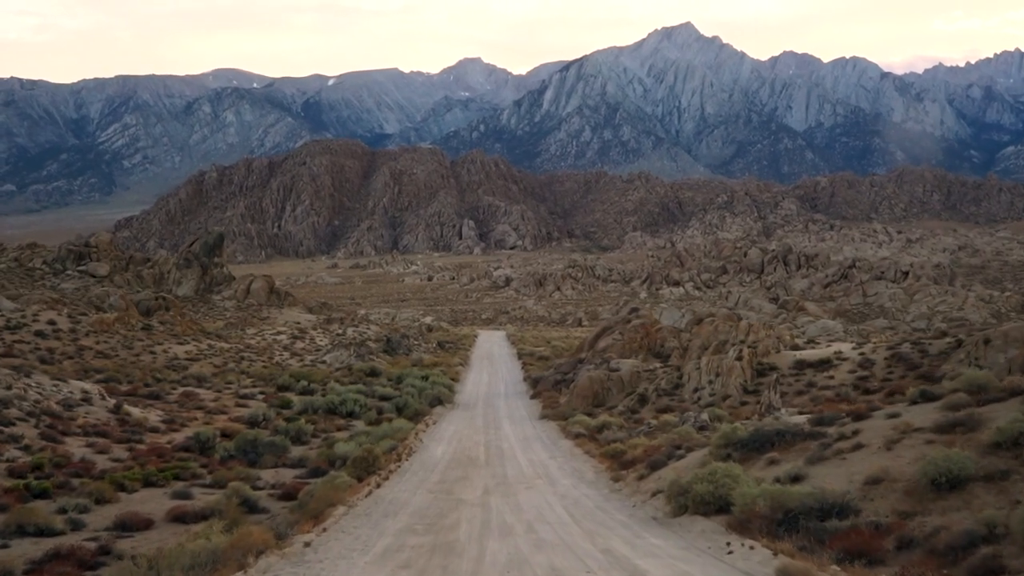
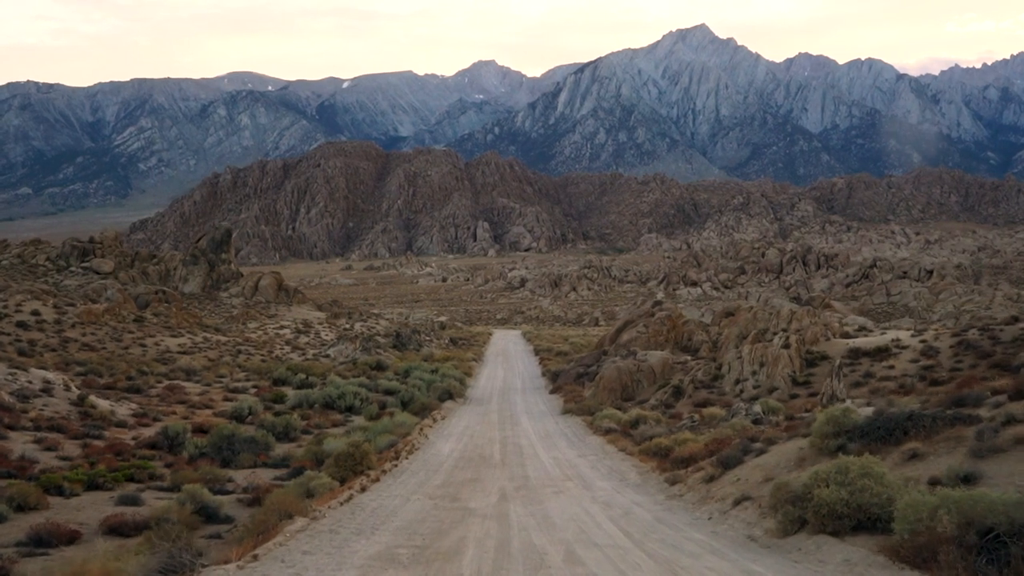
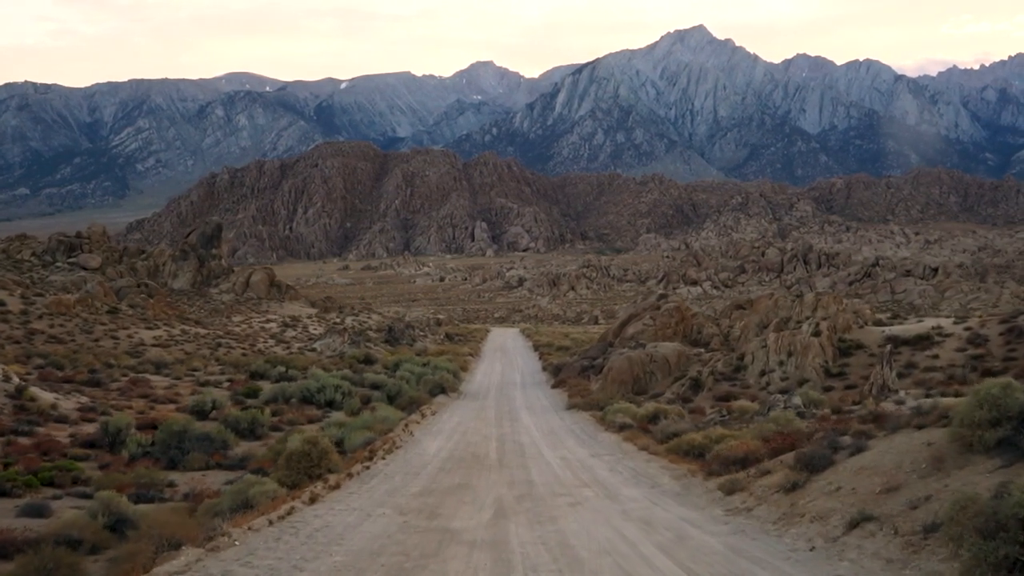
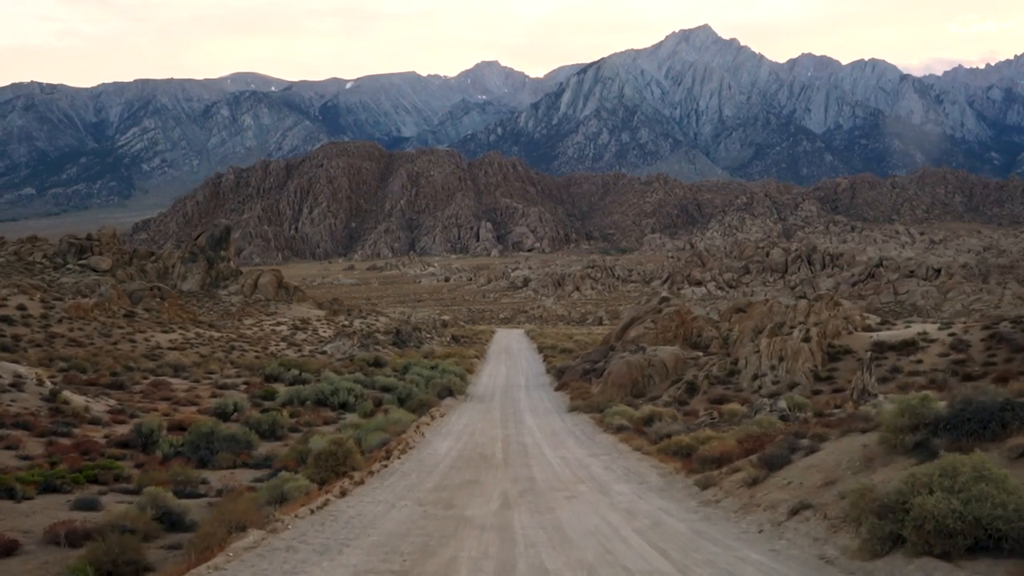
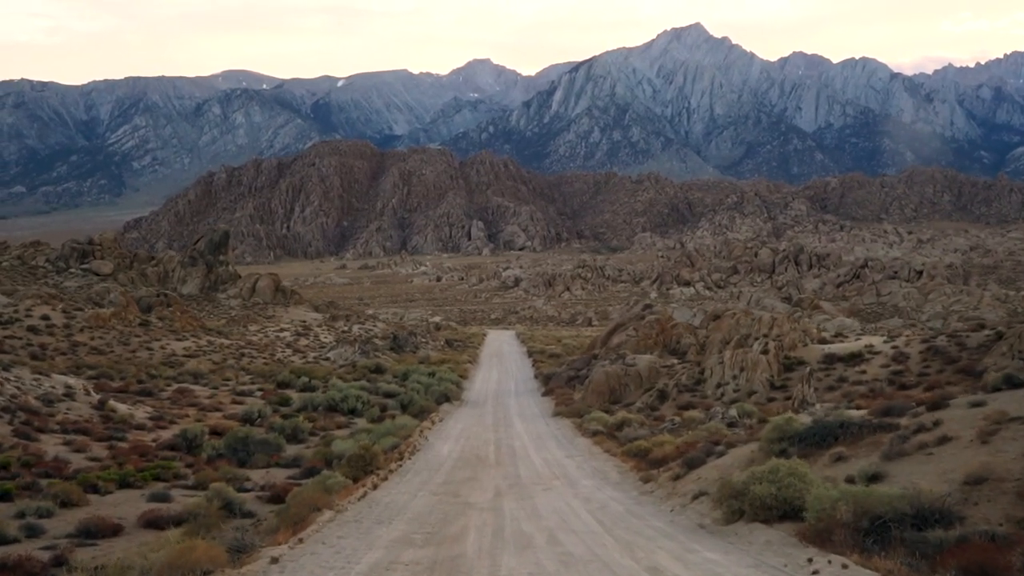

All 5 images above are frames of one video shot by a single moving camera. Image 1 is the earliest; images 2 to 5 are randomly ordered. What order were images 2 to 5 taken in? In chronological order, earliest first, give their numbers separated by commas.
5, 2, 4, 3
